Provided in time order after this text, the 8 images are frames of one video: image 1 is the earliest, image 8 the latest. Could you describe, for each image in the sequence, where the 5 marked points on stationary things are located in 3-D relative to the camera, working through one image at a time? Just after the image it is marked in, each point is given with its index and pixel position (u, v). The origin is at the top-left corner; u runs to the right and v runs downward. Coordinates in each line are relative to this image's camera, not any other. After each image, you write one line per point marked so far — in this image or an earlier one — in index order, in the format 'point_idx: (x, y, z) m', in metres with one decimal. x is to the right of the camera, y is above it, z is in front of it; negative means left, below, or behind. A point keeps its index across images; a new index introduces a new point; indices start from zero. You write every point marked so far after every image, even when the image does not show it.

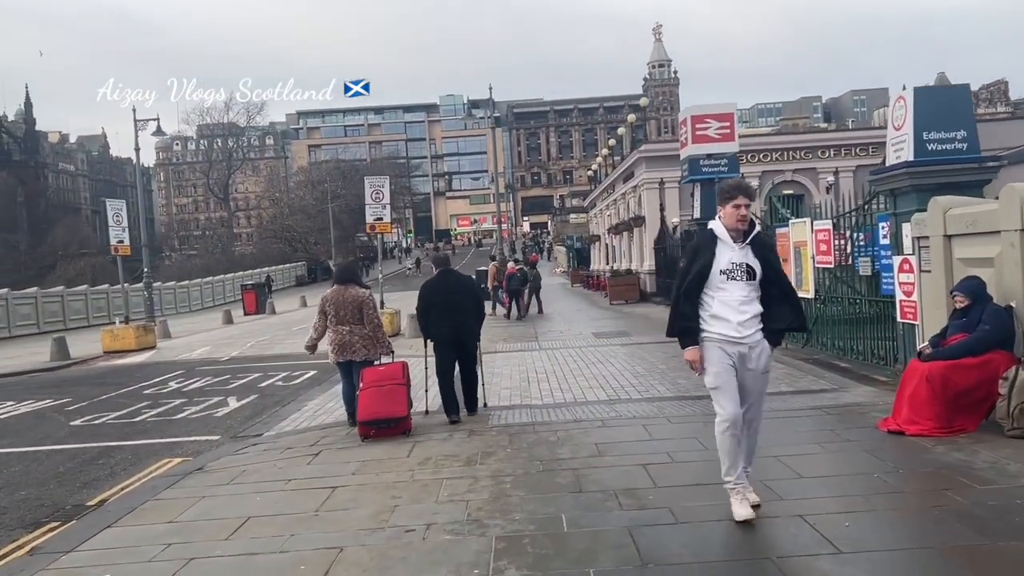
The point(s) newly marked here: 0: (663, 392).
0: (+1.8, -1.2, +9.9) m
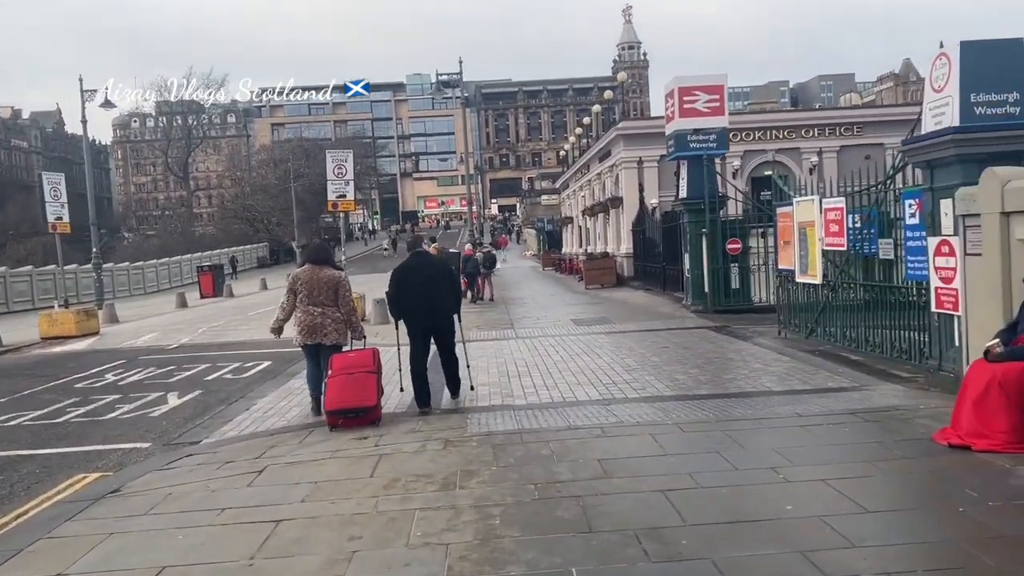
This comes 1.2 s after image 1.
0: (+1.5, -1.1, +8.8) m
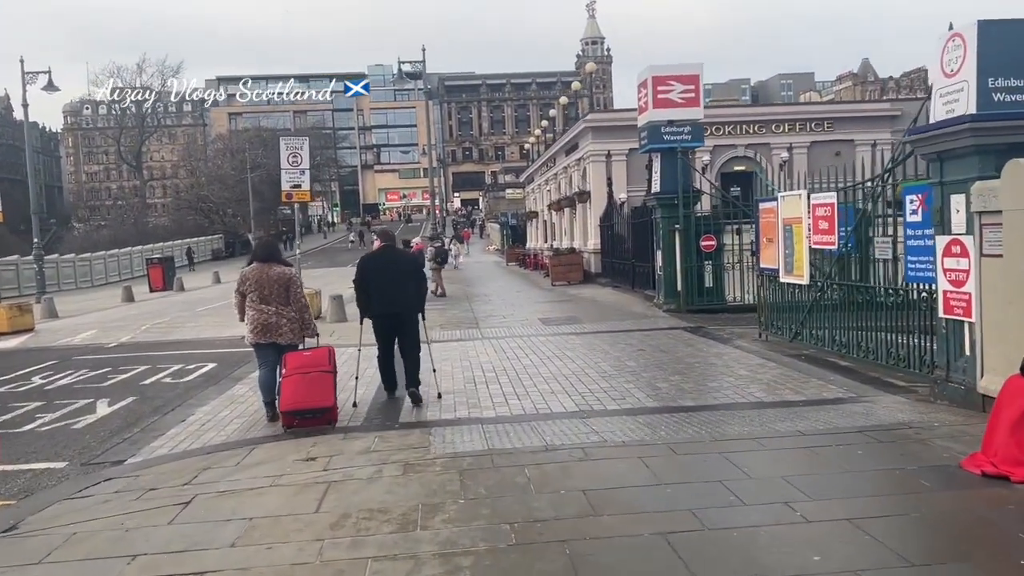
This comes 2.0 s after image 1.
0: (+1.2, -1.1, +8.0) m
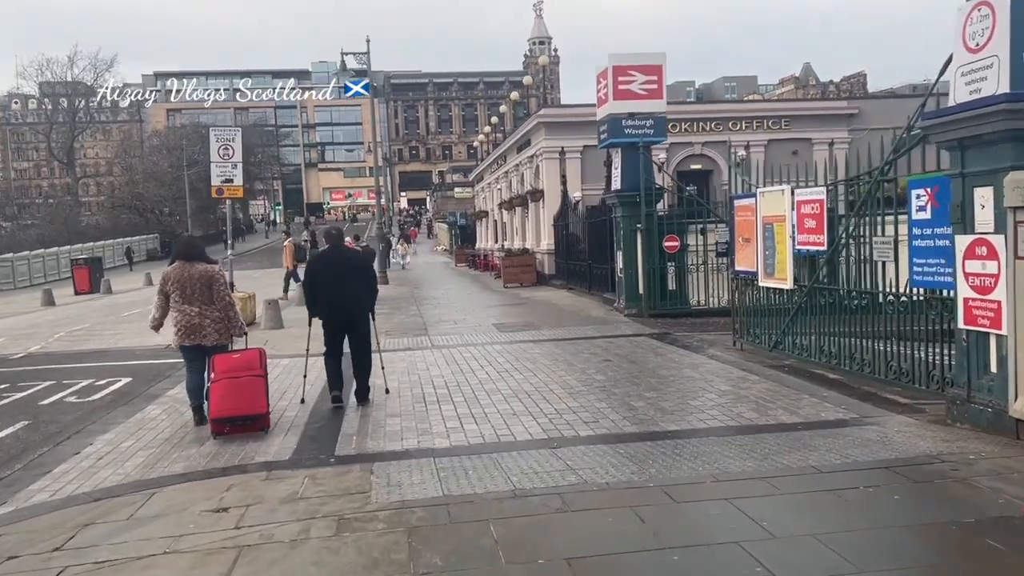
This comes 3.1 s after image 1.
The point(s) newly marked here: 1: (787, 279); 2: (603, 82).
0: (+0.9, -1.1, +7.0) m
1: (+3.0, +0.1, +9.5) m
2: (+1.7, +3.7, +15.6) m
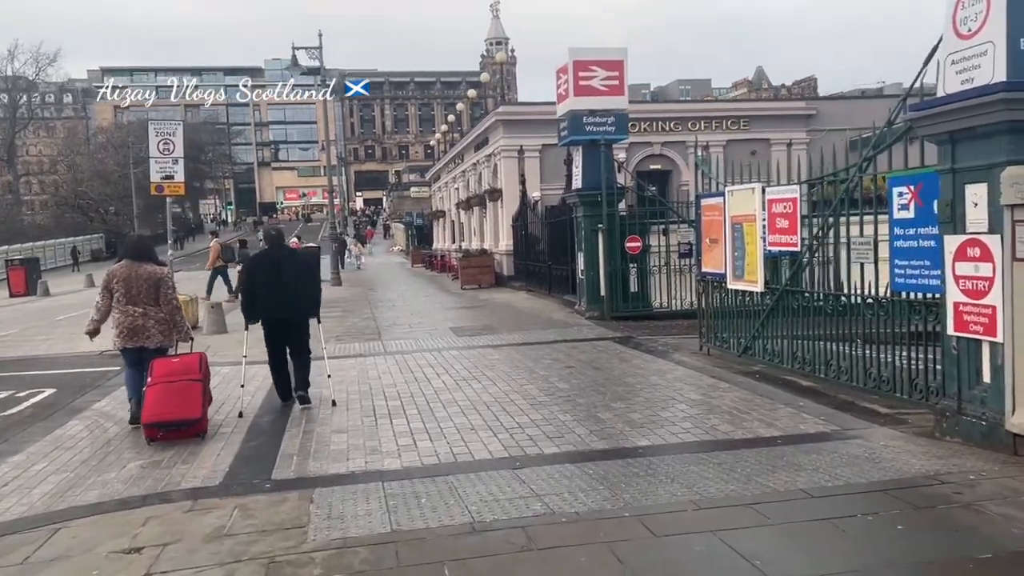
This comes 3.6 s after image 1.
0: (+0.6, -1.2, +6.4) m
1: (+2.6, +0.1, +9.0) m
2: (+0.9, +3.7, +15.1) m
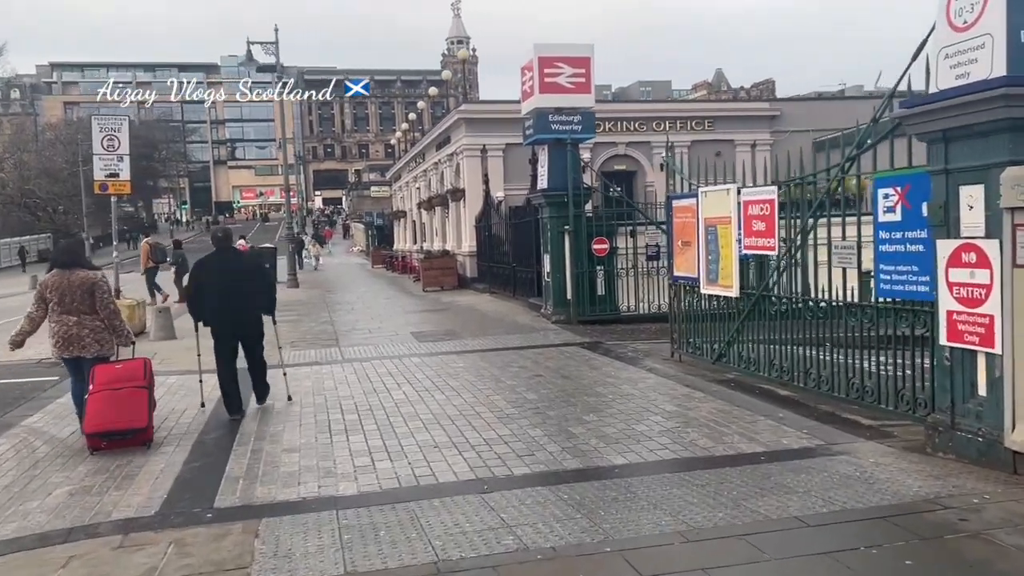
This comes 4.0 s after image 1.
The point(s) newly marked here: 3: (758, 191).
0: (+0.3, -1.2, +6.0) m
1: (+2.2, 0.0, +8.7) m
2: (+0.3, +3.7, +14.7) m
3: (+2.3, +0.9, +8.2) m
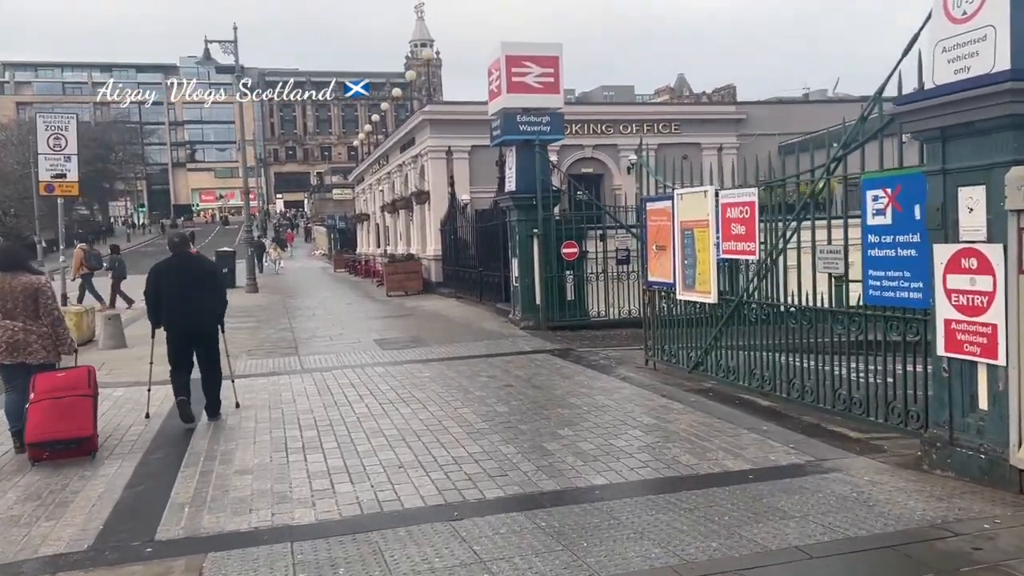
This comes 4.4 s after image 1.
0: (+0.2, -1.3, +5.6) m
1: (+1.9, 0.0, +8.3) m
2: (-0.3, +3.6, +14.3) m
3: (+2.1, +0.9, +7.8) m
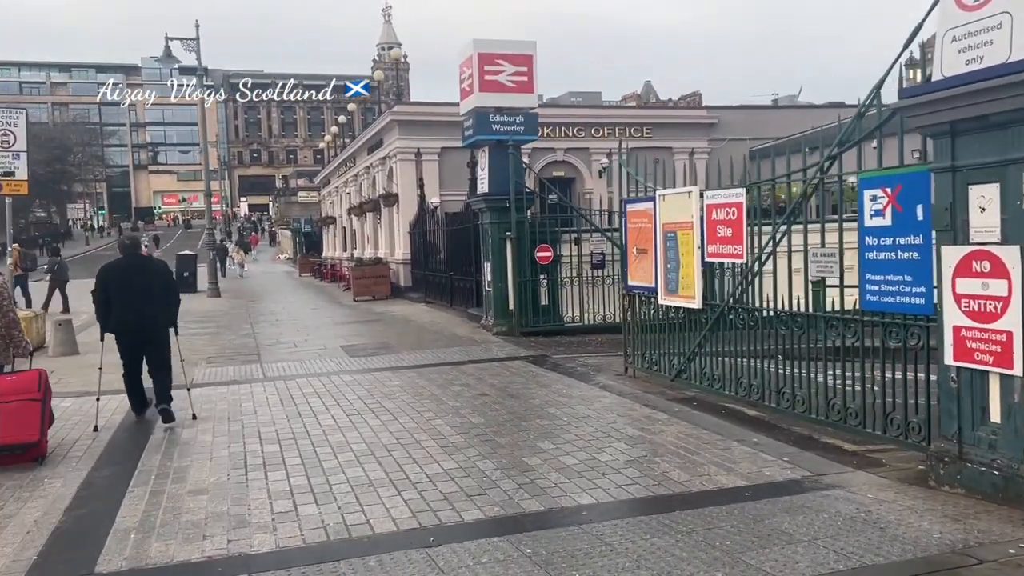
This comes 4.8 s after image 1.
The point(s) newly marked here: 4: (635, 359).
0: (0.0, -1.3, +5.1) m
1: (+1.7, -0.1, +8.0) m
2: (-0.7, +3.5, +13.8) m
3: (+1.9, +0.8, +7.5) m
4: (+1.4, -0.8, +9.4) m
